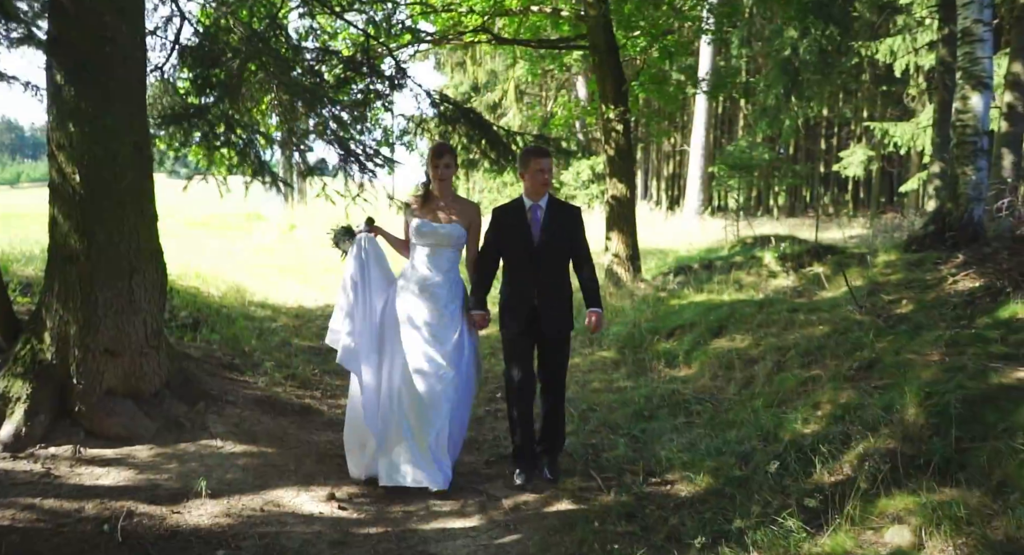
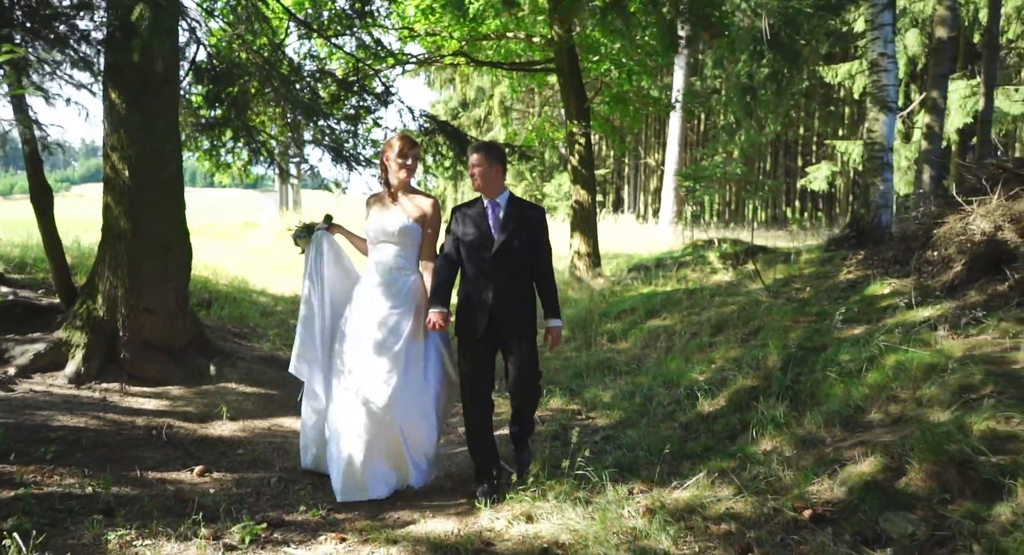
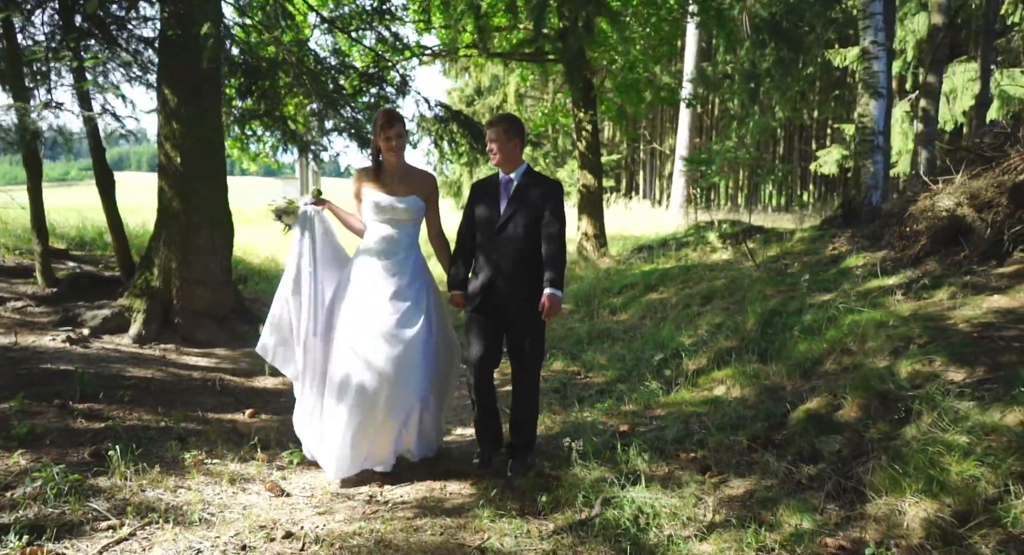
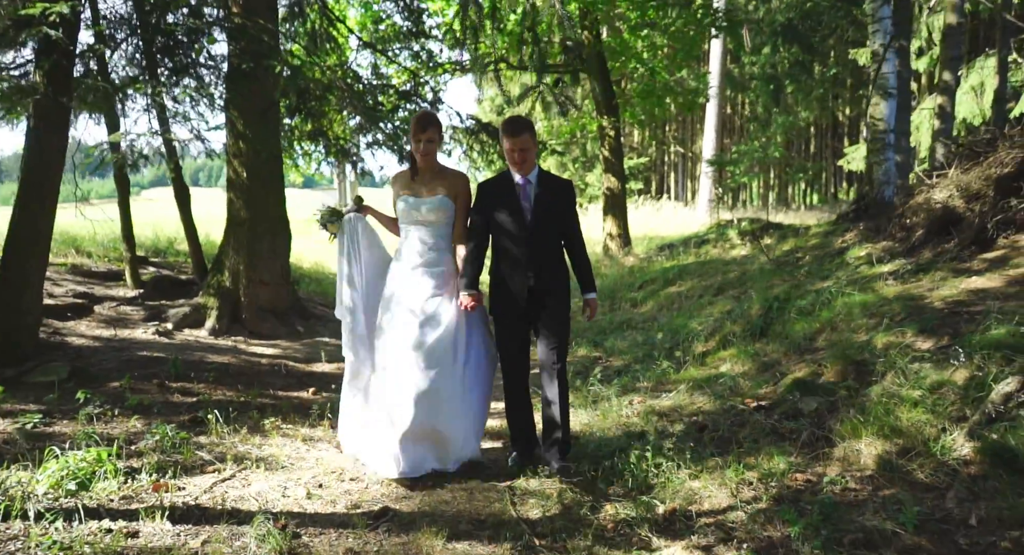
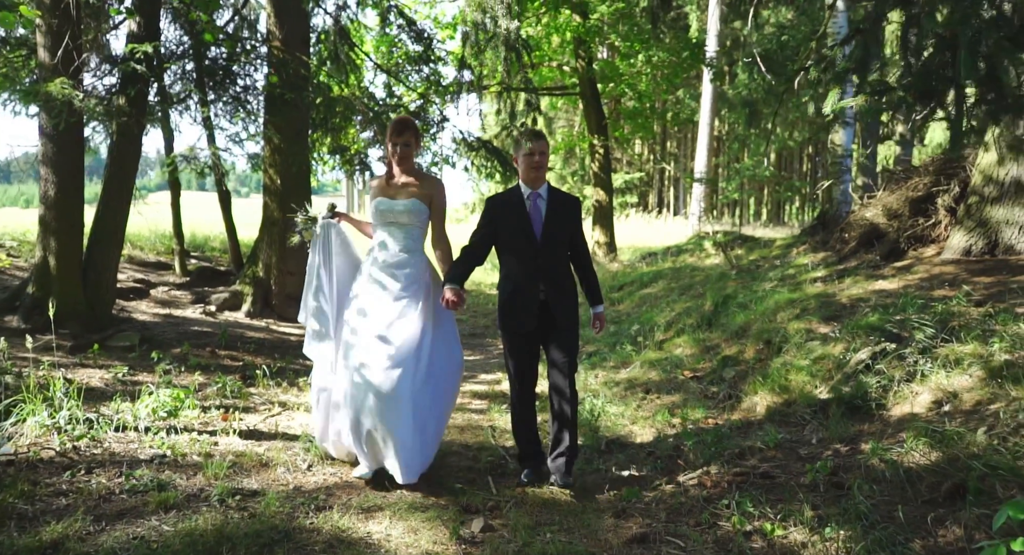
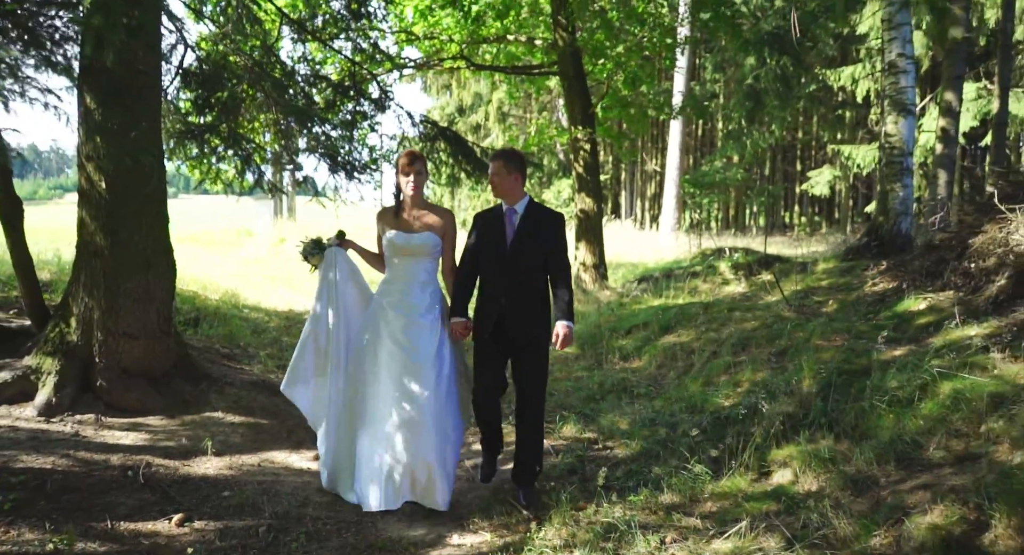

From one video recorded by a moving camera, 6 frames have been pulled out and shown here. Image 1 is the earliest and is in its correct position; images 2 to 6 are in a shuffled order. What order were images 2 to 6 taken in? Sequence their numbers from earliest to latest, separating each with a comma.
6, 2, 3, 4, 5
